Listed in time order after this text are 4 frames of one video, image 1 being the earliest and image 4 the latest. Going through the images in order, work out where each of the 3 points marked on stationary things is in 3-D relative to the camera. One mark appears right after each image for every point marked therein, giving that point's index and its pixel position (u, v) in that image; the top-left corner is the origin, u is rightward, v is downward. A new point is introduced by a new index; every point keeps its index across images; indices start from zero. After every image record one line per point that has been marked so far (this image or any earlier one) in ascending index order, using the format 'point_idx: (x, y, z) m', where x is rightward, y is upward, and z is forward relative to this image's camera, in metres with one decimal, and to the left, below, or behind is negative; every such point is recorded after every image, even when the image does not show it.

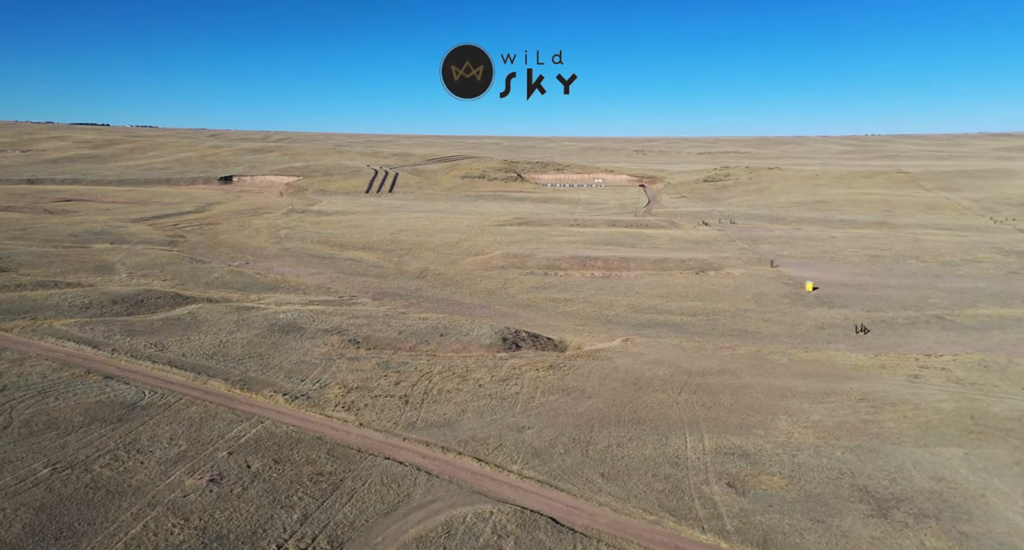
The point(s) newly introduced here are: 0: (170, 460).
0: (-6.5, -3.5, +11.8) m
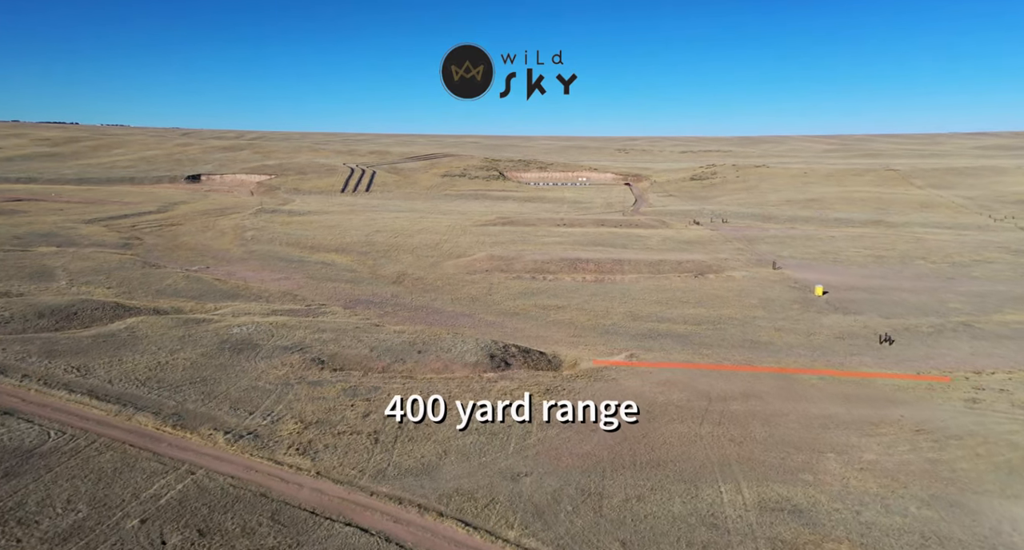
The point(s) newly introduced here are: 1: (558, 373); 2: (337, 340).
0: (-6.5, -3.8, +9.0) m
1: (+1.7, -2.4, +21.6) m
2: (-5.3, -2.0, +18.7) m
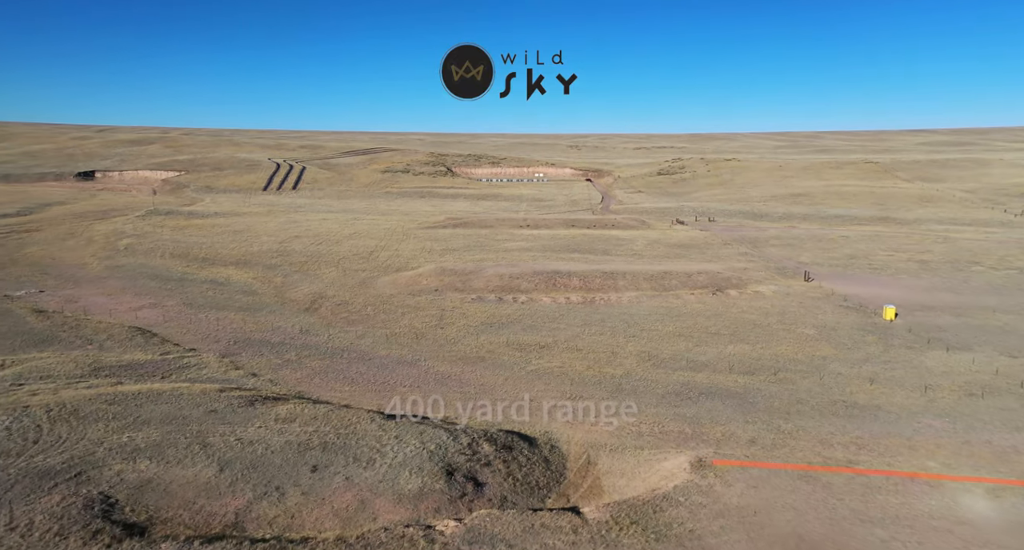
0: (-6.2, -4.6, +0.4) m
1: (+1.0, -3.1, +13.6) m
2: (-5.7, -2.8, +10.2) m
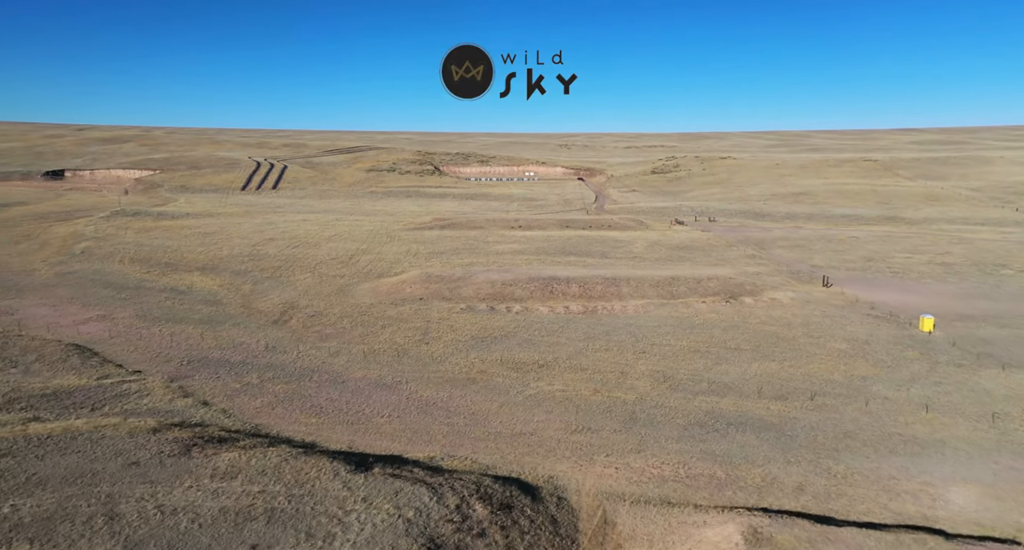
0: (-6.0, -4.9, -2.0) m
1: (+1.0, -3.3, +11.4) m
2: (-5.7, -3.0, +7.8) m
